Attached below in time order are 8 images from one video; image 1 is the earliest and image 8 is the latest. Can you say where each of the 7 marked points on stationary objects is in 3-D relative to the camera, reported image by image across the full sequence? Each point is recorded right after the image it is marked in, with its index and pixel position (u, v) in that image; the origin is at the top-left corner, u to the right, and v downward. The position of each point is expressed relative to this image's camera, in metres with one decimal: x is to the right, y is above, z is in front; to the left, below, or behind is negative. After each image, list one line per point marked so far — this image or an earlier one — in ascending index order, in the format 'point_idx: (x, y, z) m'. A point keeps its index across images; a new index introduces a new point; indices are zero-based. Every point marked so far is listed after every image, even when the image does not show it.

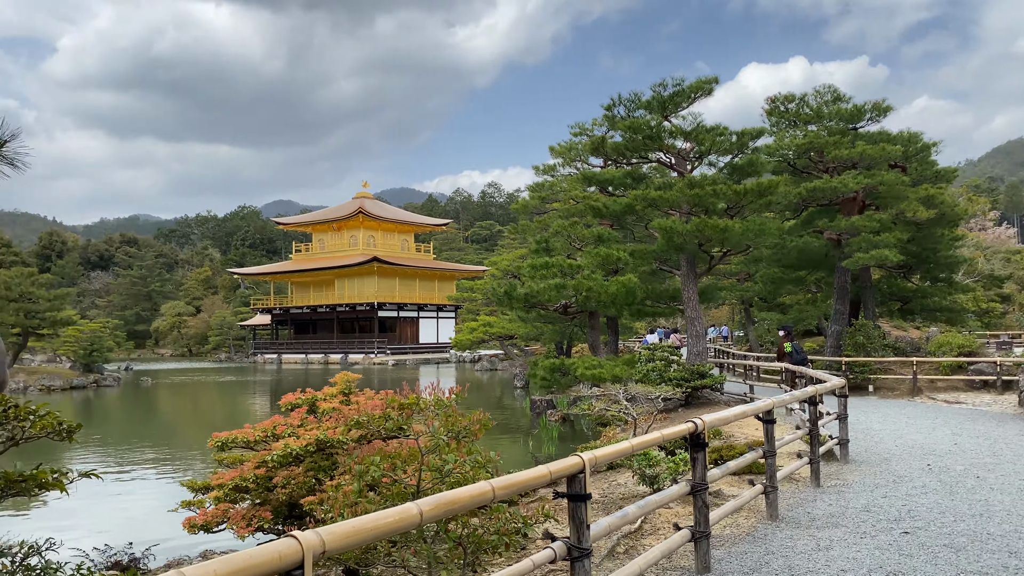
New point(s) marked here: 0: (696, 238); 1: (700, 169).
0: (+2.5, +0.7, +11.3) m
1: (+2.8, +1.8, +12.6) m
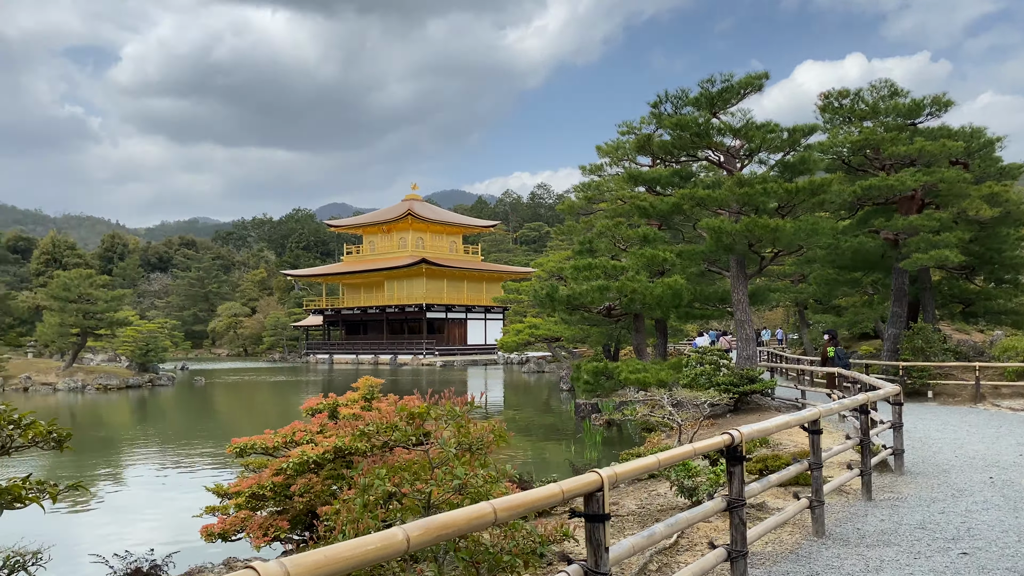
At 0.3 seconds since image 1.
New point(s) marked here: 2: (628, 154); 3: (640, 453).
0: (+3.0, +0.6, +11.0) m
1: (+3.4, +1.7, +12.2) m
2: (+2.1, +2.4, +15.2) m
3: (+1.4, -1.8, +9.3) m
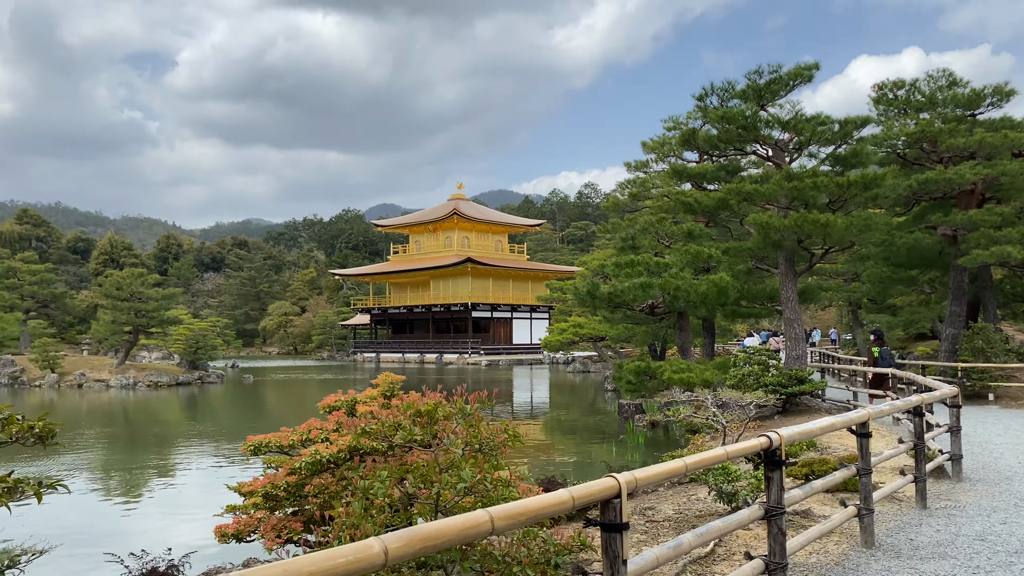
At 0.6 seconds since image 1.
0: (+3.5, +0.7, +10.6) m
1: (+4.0, +1.8, +11.8) m
2: (+2.8, +2.4, +14.9) m
3: (+1.8, -1.8, +9.0) m
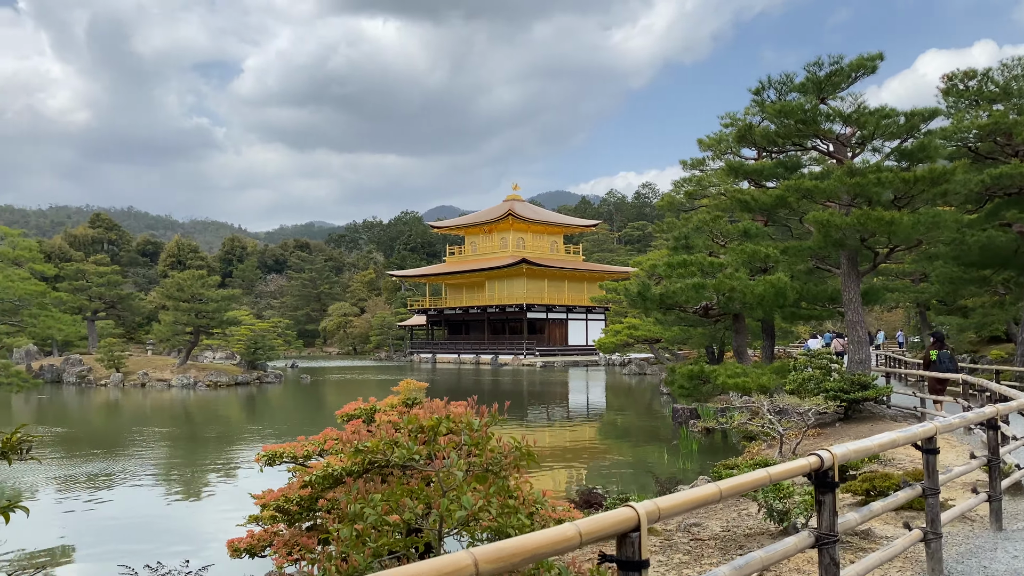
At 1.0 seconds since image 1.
0: (+4.1, +0.7, +10.1) m
1: (+4.7, +1.8, +11.3) m
2: (+3.7, +2.4, +14.5) m
3: (+2.3, -1.8, +8.6) m
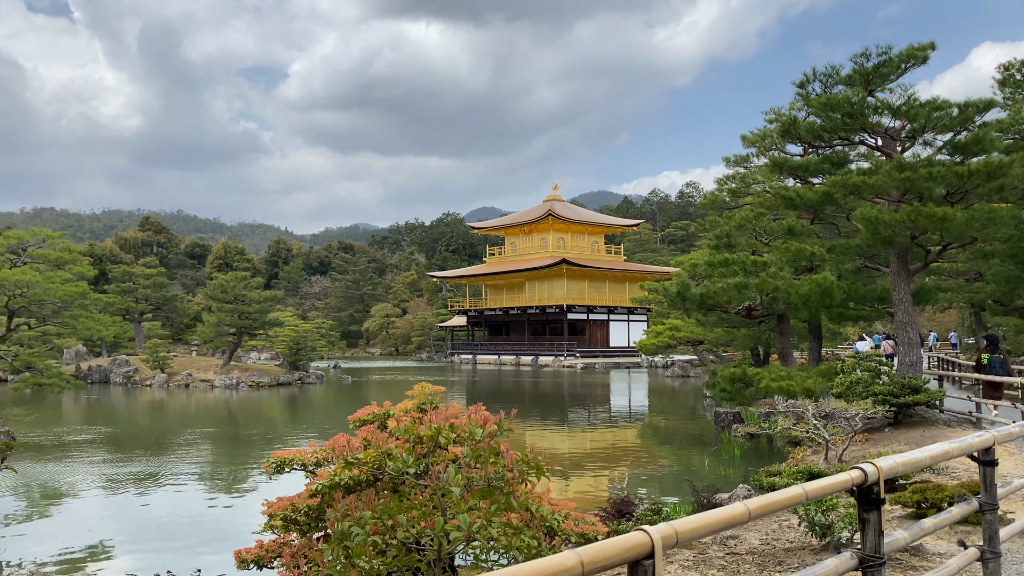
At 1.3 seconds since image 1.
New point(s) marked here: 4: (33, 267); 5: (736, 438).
0: (+4.5, +0.7, +9.7) m
1: (+5.1, +1.8, +10.9) m
2: (+4.3, +2.4, +14.1) m
3: (+2.6, -1.8, +8.3) m
4: (-7.3, +0.3, +12.7) m
5: (+3.5, -2.3, +13.3) m
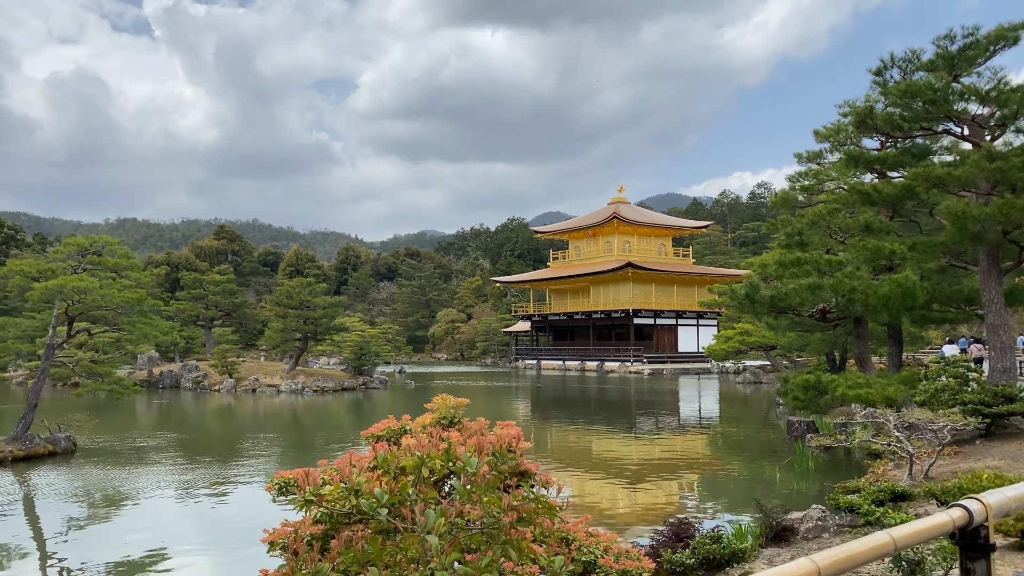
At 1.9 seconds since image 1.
0: (+5.1, +0.7, +9.0) m
1: (+5.8, +1.8, +10.1) m
2: (+5.3, +2.4, +13.3) m
3: (+3.1, -1.8, +7.7) m
4: (-6.4, +0.2, +12.8) m
5: (+4.4, -2.4, +12.6) m
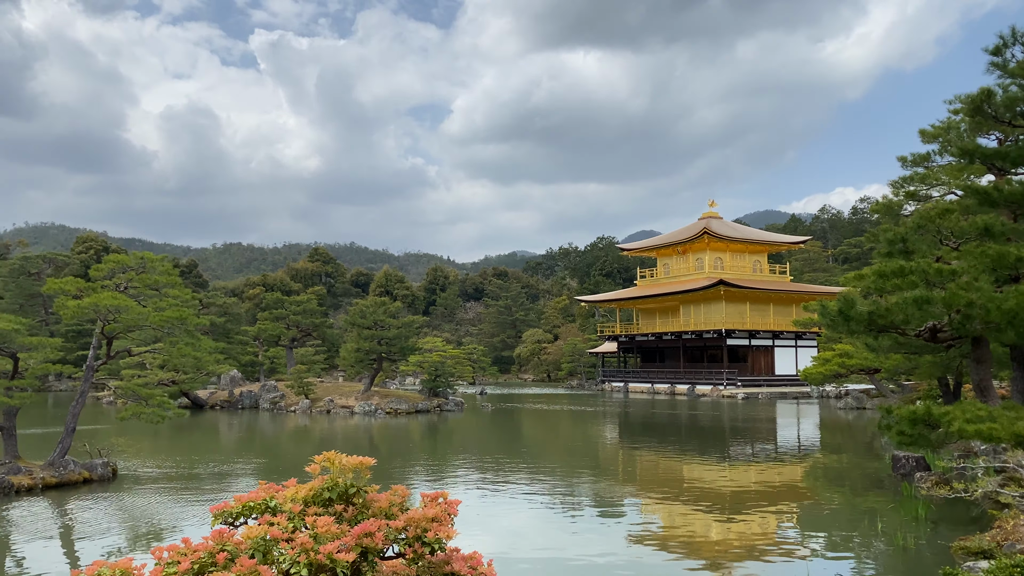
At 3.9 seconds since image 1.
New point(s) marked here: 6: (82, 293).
0: (+5.6, +0.6, +7.4) m
1: (+6.4, +1.6, +8.5) m
2: (+6.2, +2.2, +11.8) m
3: (+3.5, -1.9, +6.3) m
4: (-5.5, -0.1, +12.5) m
5: (+5.3, -2.6, +11.0) m
6: (-6.1, -0.1, +12.0) m
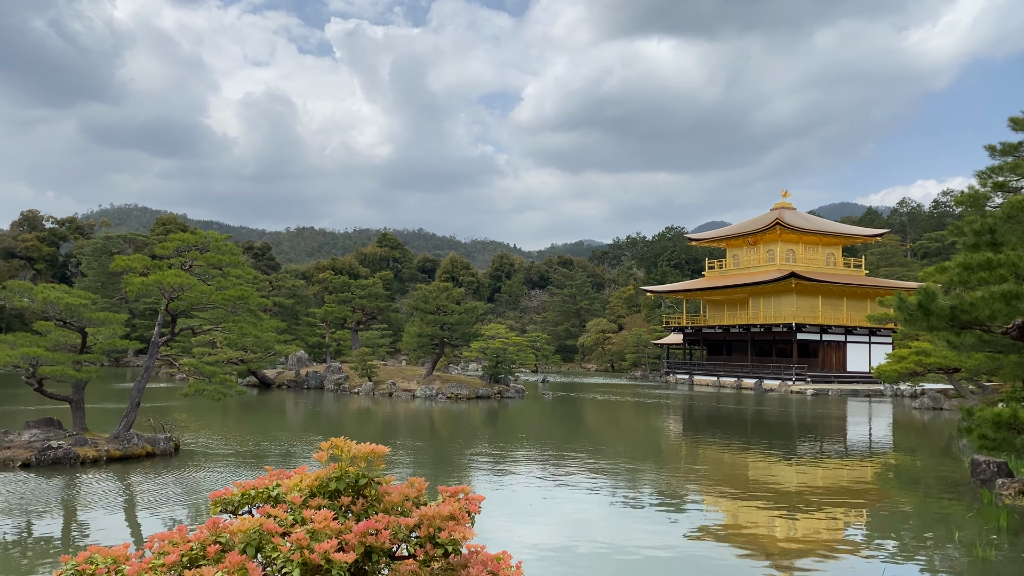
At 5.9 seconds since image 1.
0: (+6.1, +0.6, +6.7) m
1: (+7.0, +1.6, +7.7) m
2: (+7.1, +2.2, +11.0) m
3: (+3.8, -1.9, +5.8) m
4: (-4.6, +0.2, +12.7) m
5: (+6.0, -2.5, +10.4) m
6: (-5.2, +0.2, +12.2) m
